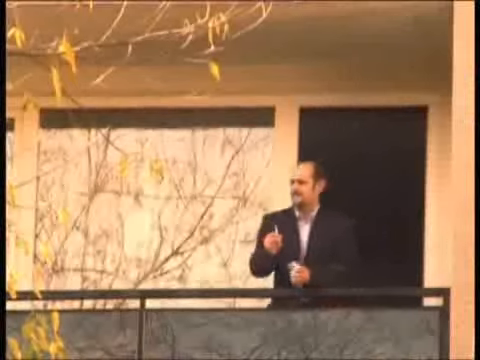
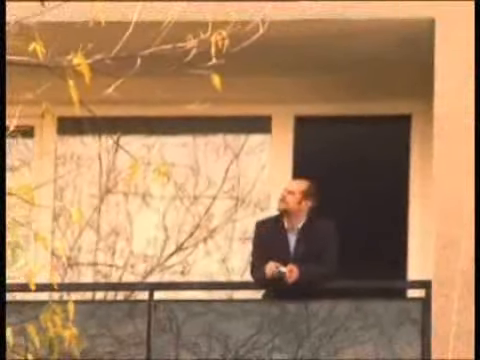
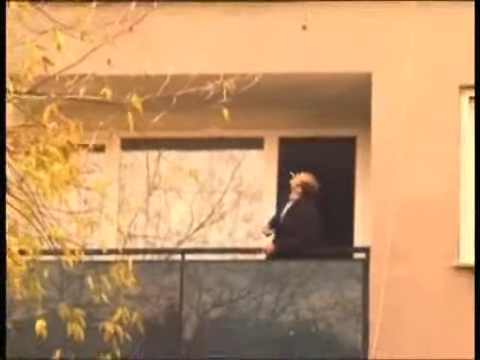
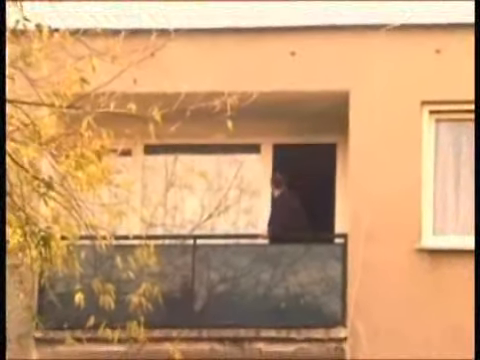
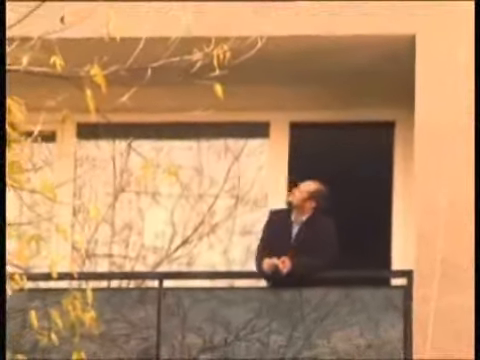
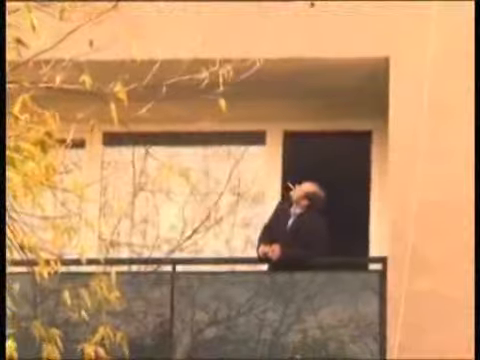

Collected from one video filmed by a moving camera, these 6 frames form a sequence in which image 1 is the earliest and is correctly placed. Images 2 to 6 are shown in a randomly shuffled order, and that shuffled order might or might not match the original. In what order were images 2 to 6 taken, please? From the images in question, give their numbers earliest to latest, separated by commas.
2, 5, 6, 3, 4
